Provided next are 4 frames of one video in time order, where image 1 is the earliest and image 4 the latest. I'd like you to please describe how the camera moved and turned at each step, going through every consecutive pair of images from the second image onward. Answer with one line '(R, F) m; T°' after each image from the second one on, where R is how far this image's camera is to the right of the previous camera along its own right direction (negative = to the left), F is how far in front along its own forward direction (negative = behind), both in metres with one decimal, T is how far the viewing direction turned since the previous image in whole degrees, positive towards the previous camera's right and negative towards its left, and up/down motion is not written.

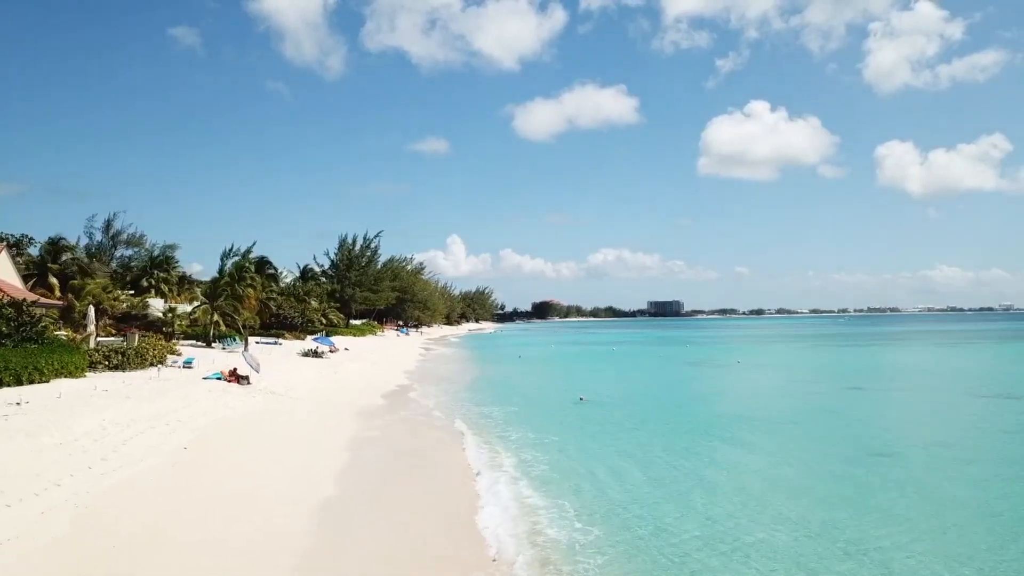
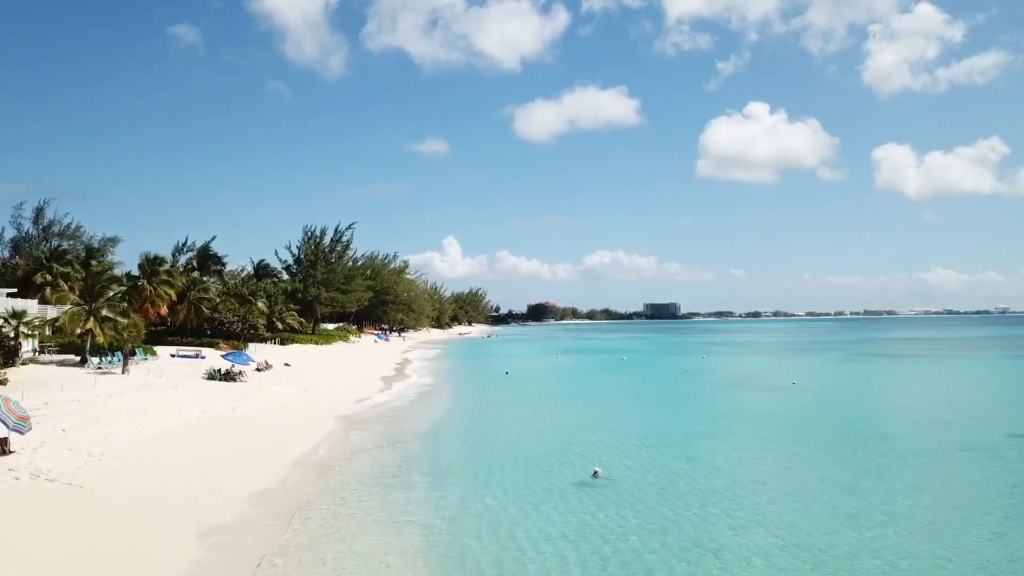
(+0.3, +3.6) m; 0°
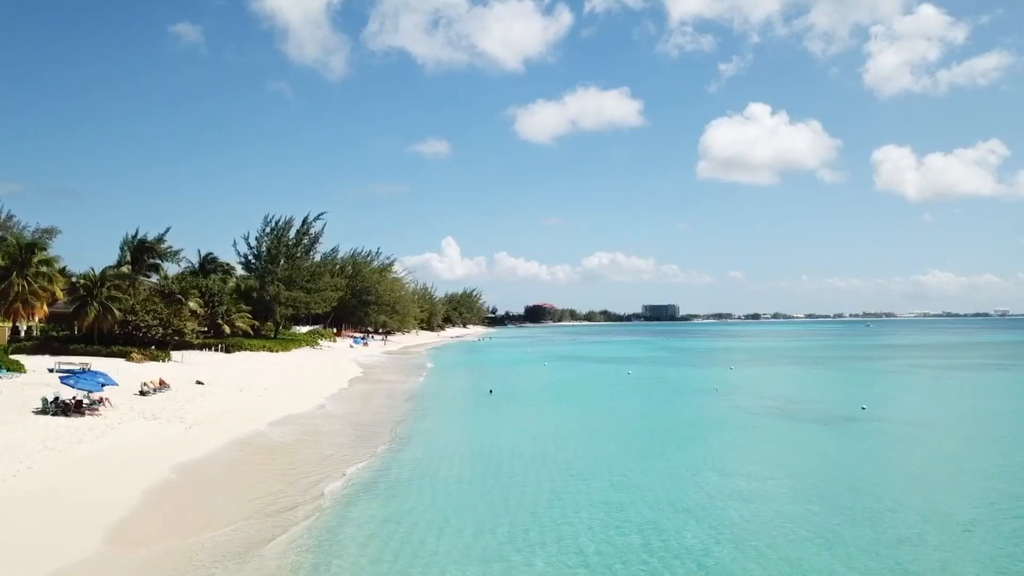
(+0.4, +3.1) m; 0°
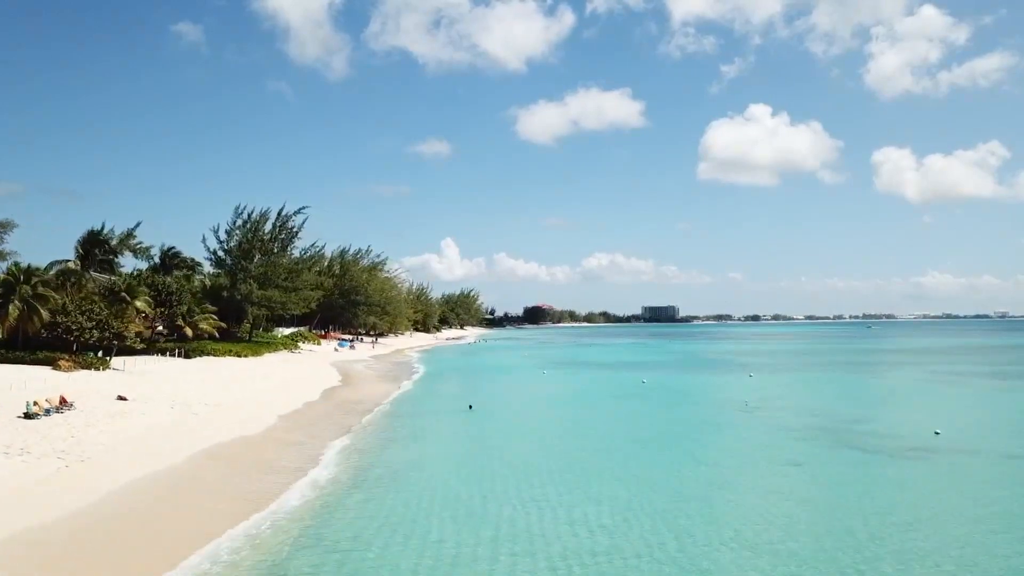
(+0.1, +1.9) m; 0°
